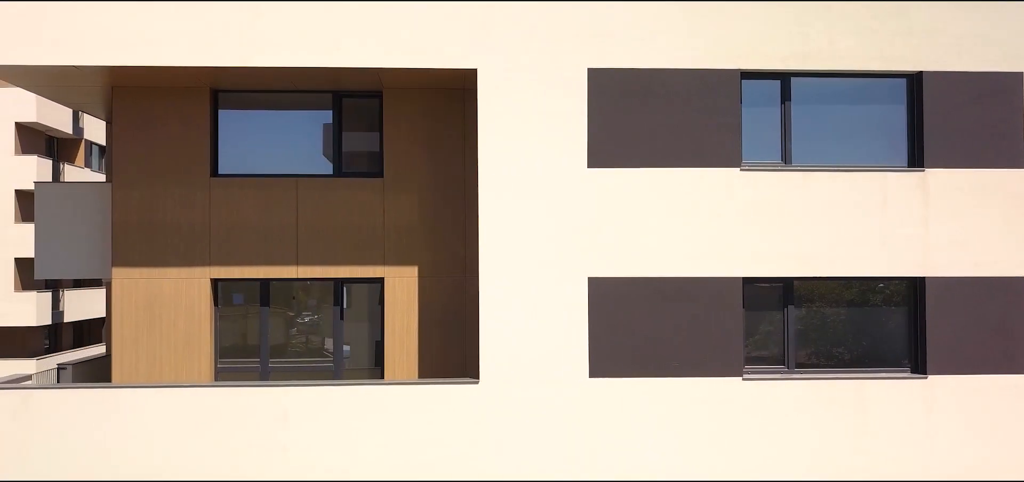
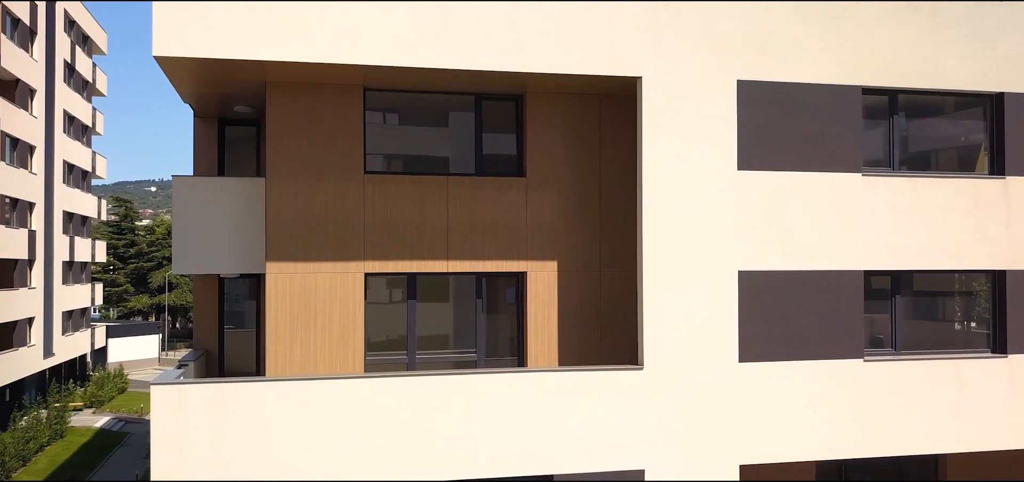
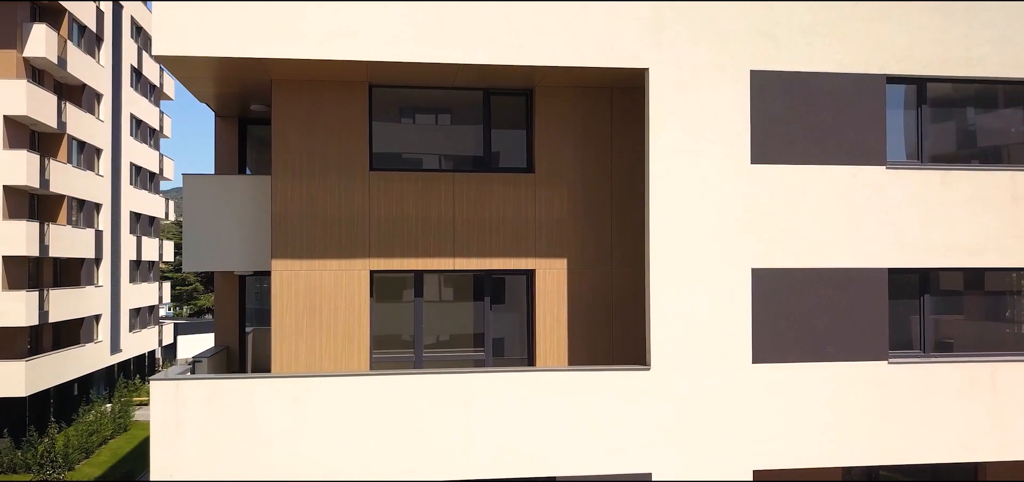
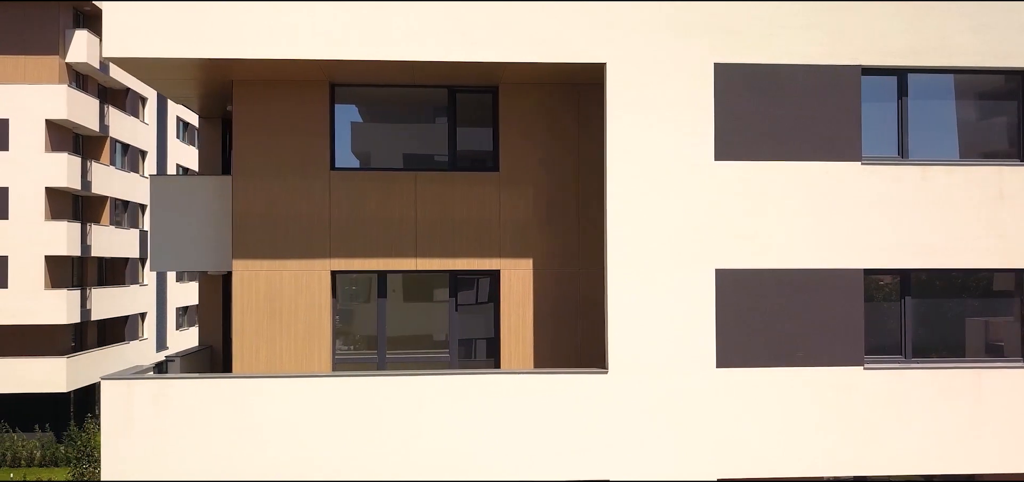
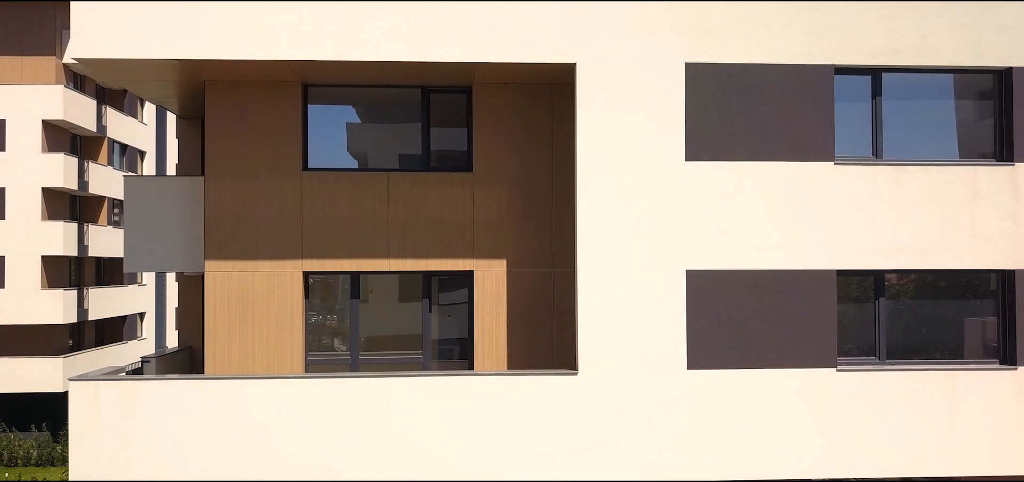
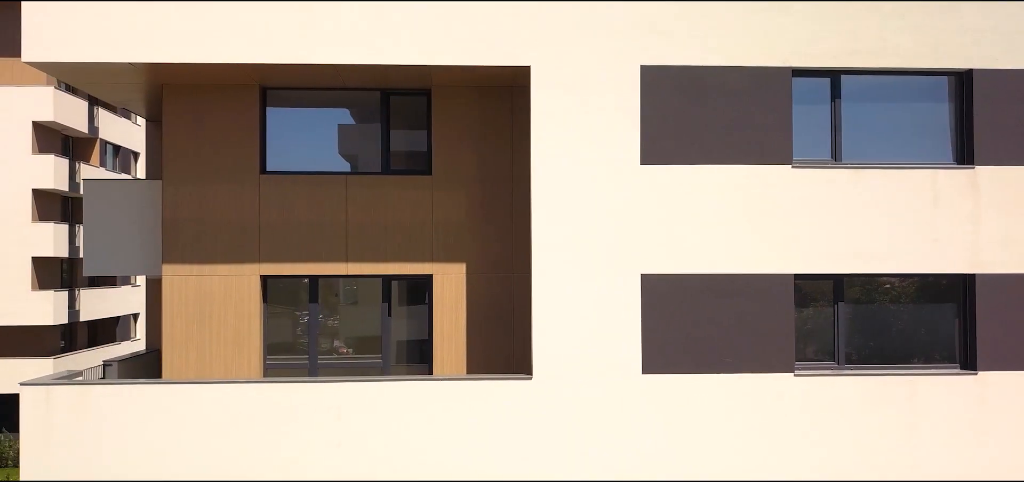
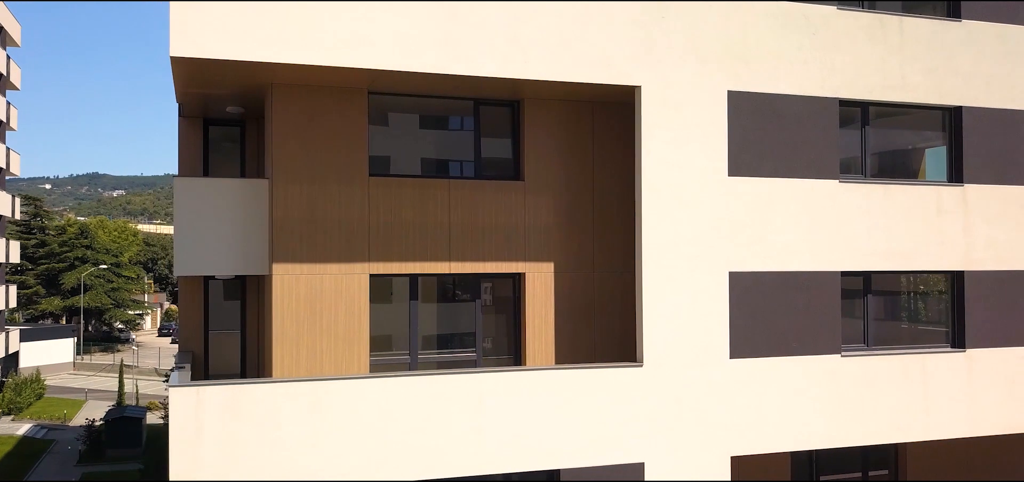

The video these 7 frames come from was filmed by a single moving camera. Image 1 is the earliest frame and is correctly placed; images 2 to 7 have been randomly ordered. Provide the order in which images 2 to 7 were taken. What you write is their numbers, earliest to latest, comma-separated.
6, 5, 4, 3, 2, 7
